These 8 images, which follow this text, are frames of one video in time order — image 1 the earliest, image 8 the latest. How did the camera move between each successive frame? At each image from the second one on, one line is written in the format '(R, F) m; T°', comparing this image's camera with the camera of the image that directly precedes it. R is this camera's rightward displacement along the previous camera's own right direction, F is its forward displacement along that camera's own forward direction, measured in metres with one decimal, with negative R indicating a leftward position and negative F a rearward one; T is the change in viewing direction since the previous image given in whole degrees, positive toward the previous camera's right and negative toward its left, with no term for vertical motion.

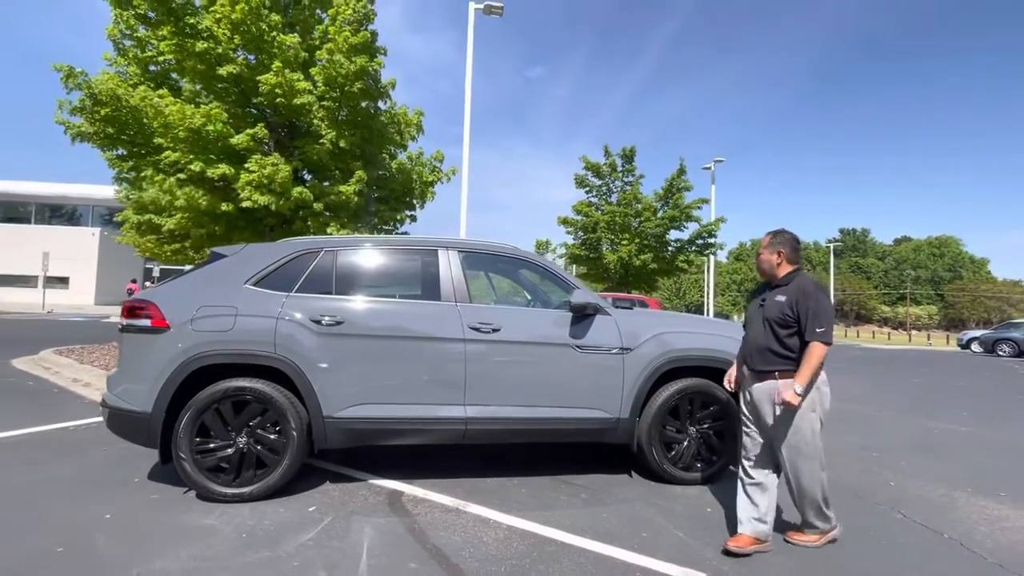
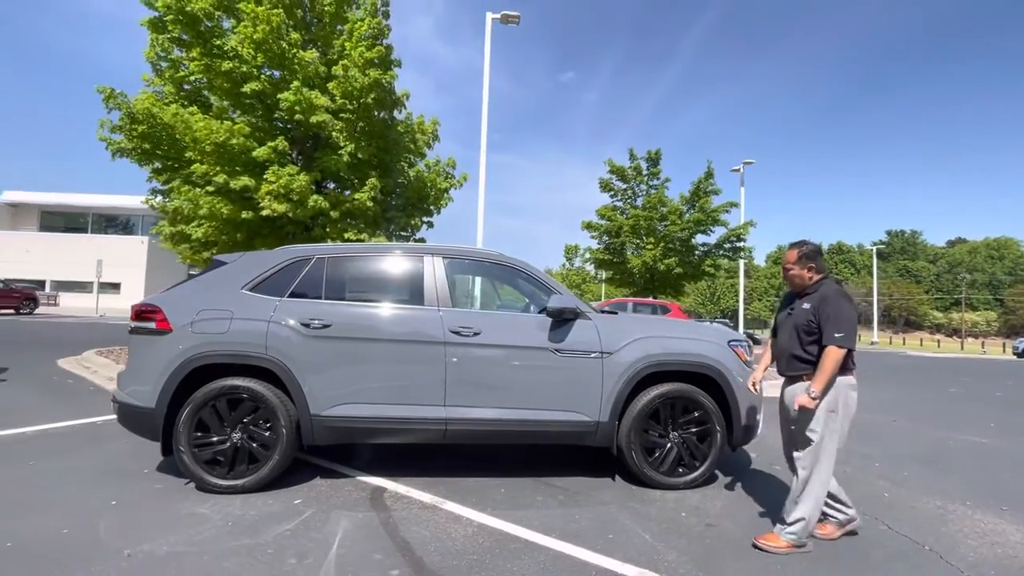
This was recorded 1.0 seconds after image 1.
(+0.5, -0.1) m; -4°
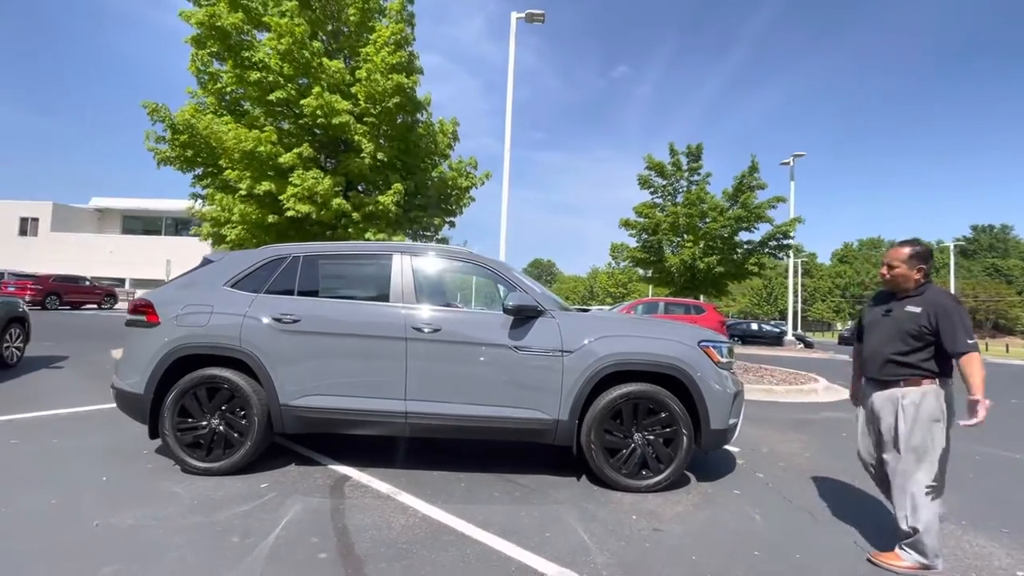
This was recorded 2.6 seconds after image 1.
(+0.8, 0.0) m; -6°
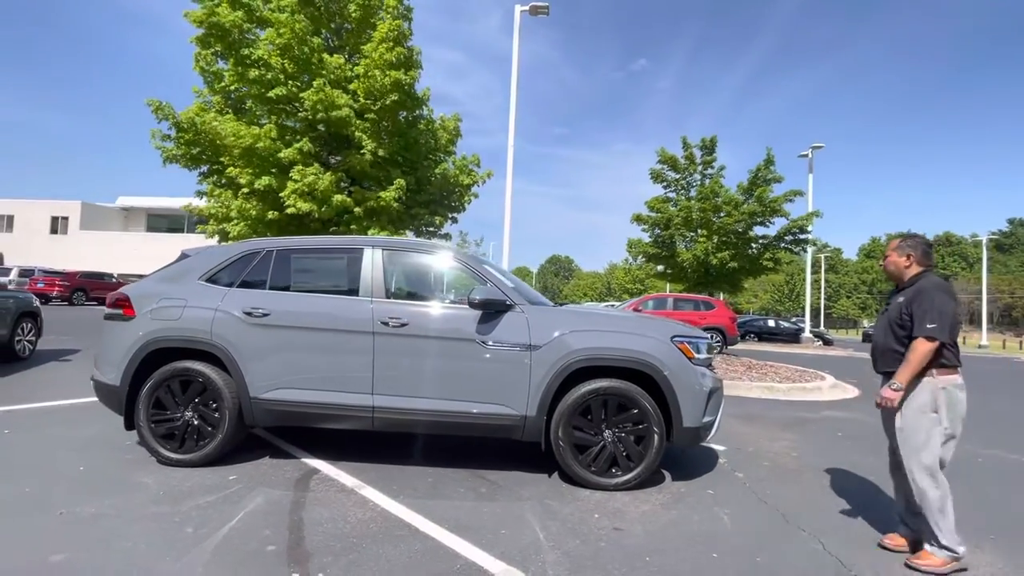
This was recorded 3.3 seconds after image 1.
(+0.5, +0.1) m; -2°
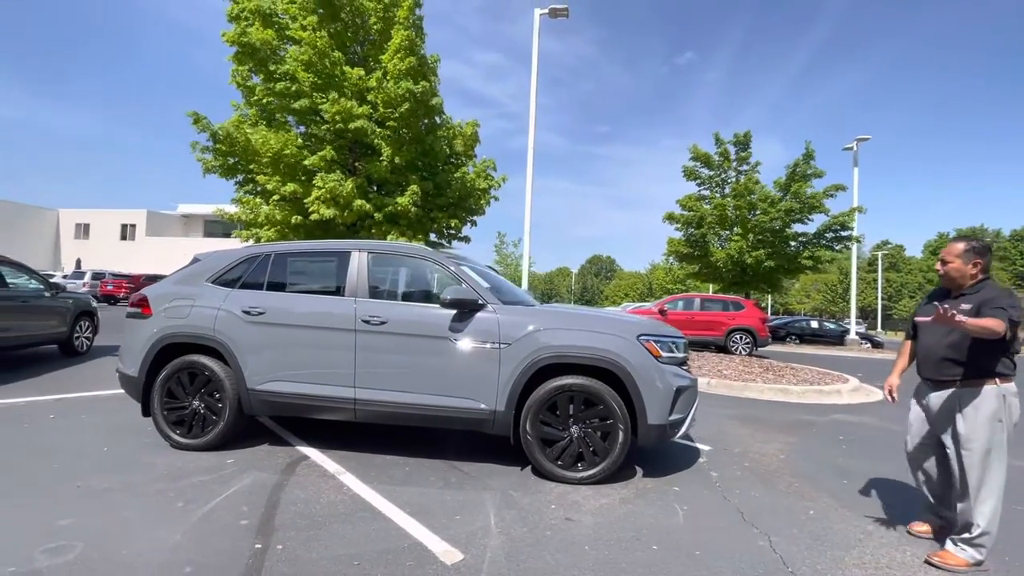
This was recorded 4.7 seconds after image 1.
(+0.7, -0.2) m; -5°
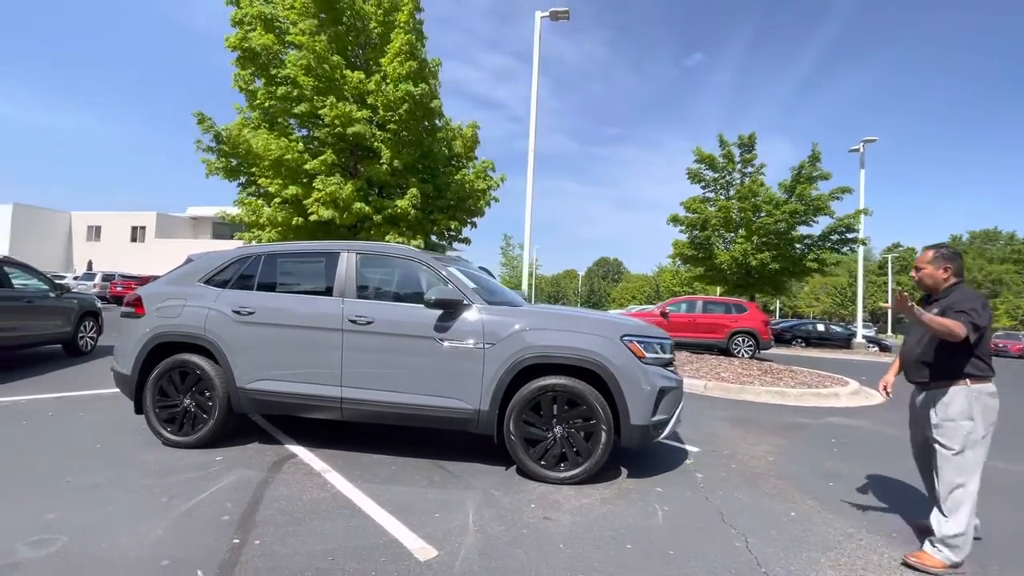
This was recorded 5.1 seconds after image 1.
(+0.2, 0.0) m; -1°
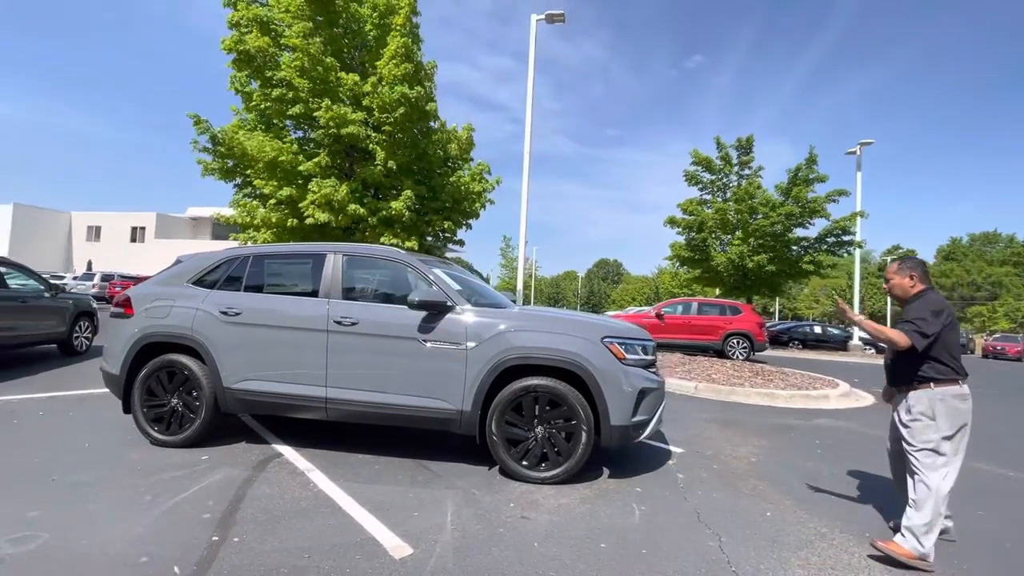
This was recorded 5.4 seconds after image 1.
(+0.2, -0.1) m; 0°
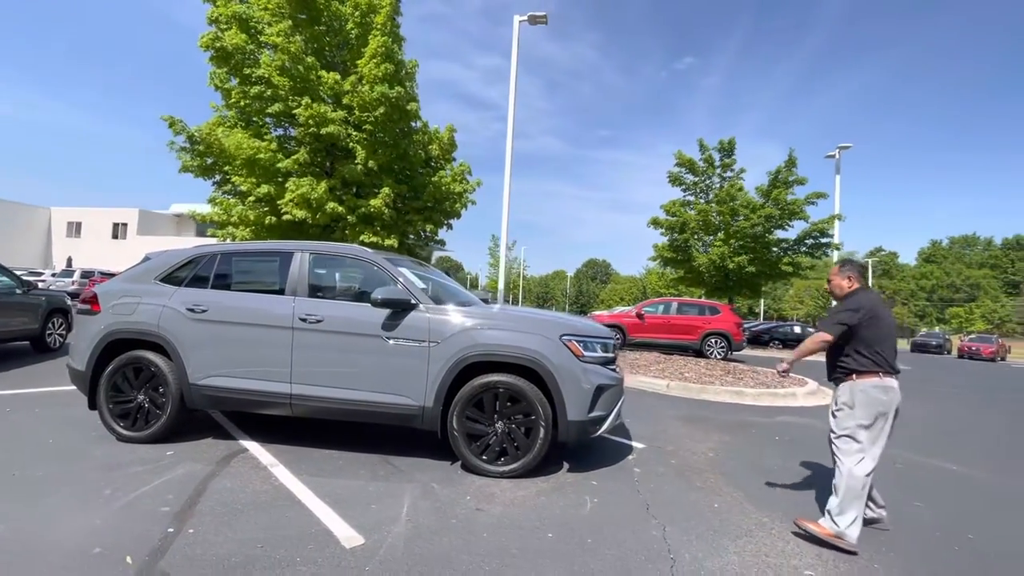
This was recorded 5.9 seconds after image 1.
(+0.3, -0.1) m; +1°
